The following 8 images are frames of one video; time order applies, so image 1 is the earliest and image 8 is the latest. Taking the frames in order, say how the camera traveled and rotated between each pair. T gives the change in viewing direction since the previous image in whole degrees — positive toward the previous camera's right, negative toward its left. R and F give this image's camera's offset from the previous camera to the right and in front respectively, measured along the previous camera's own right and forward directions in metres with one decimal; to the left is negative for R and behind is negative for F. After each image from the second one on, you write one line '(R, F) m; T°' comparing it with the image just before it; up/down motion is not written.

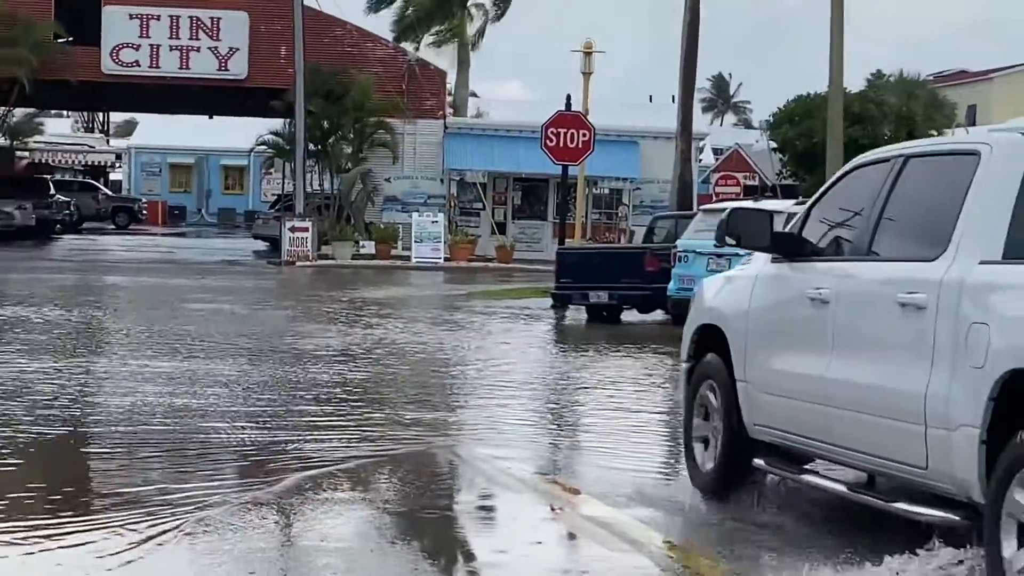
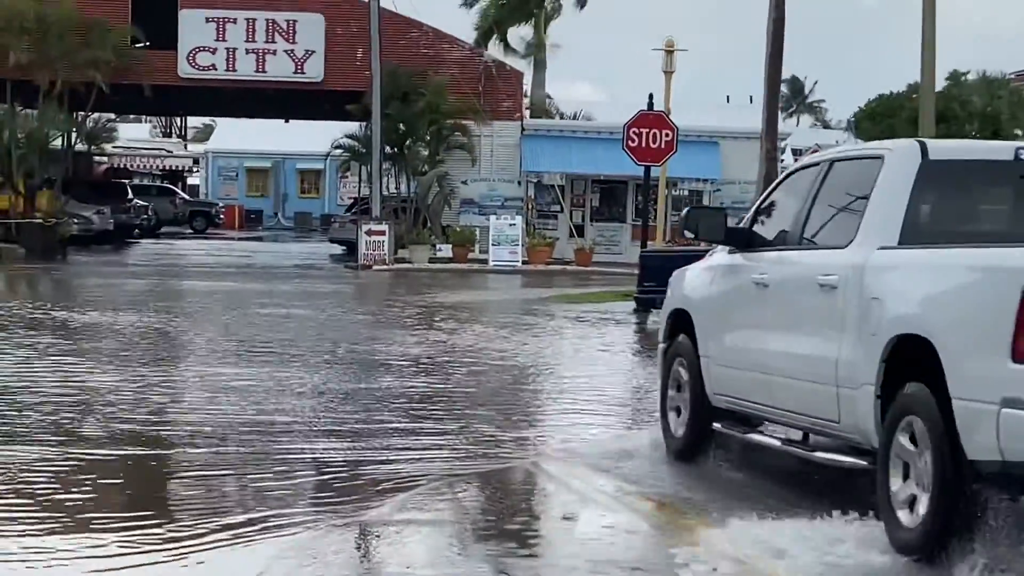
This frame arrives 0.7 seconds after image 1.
(-0.1, +0.4) m; -3°
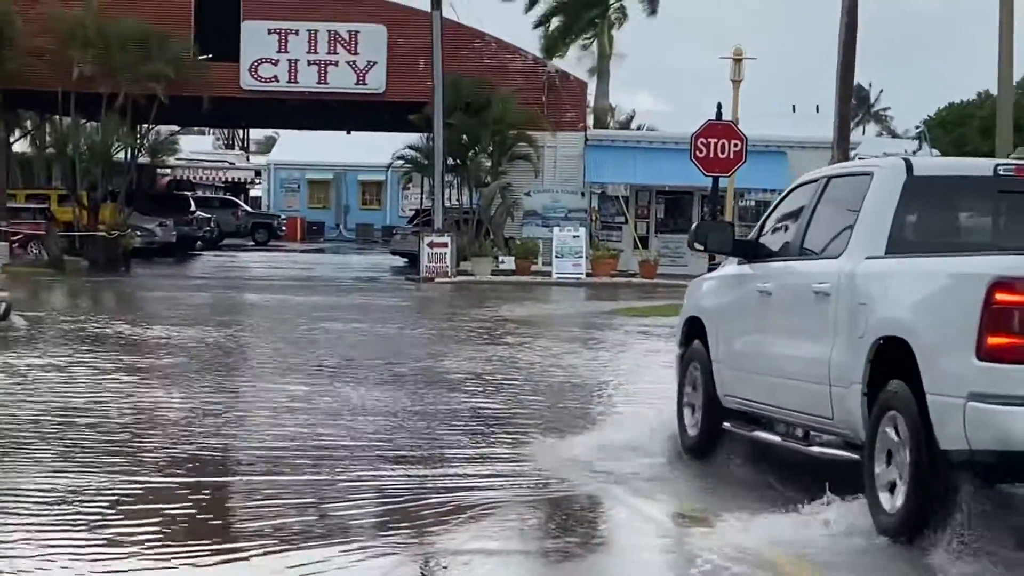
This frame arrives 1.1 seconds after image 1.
(-0.1, +0.4) m; -2°
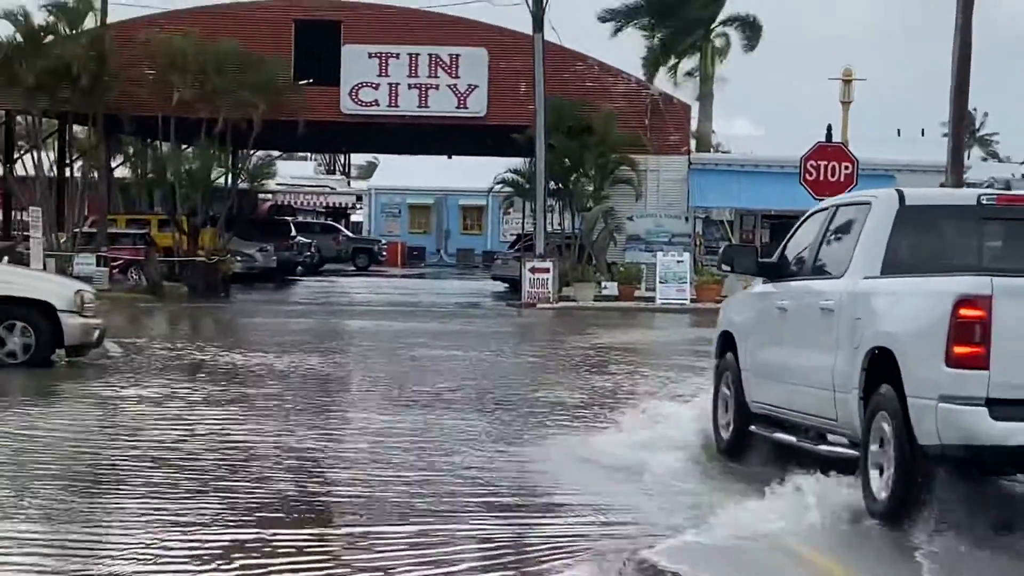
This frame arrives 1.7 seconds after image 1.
(0.0, +0.5) m; -3°
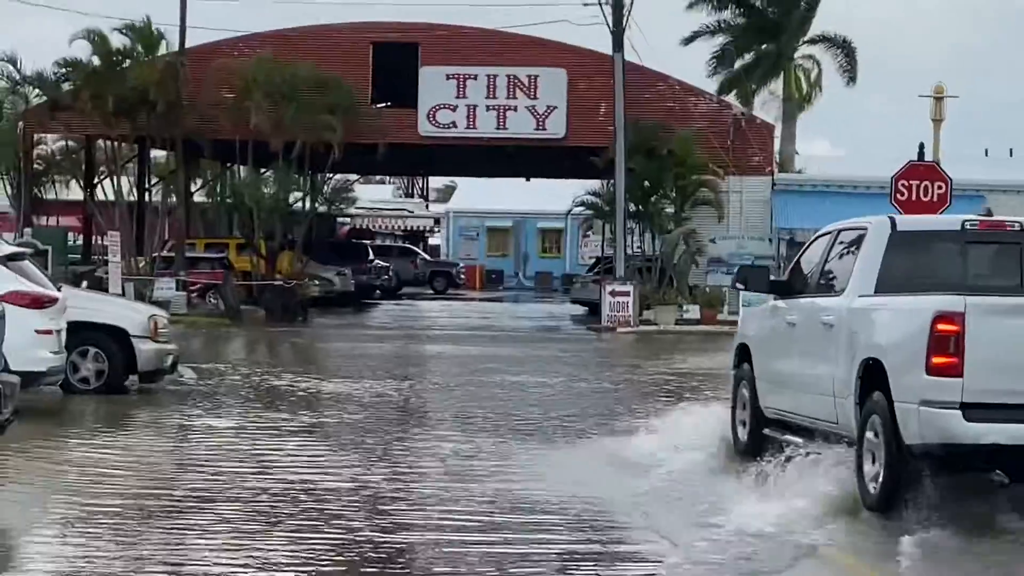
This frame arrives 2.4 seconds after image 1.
(0.0, +0.4) m; -3°
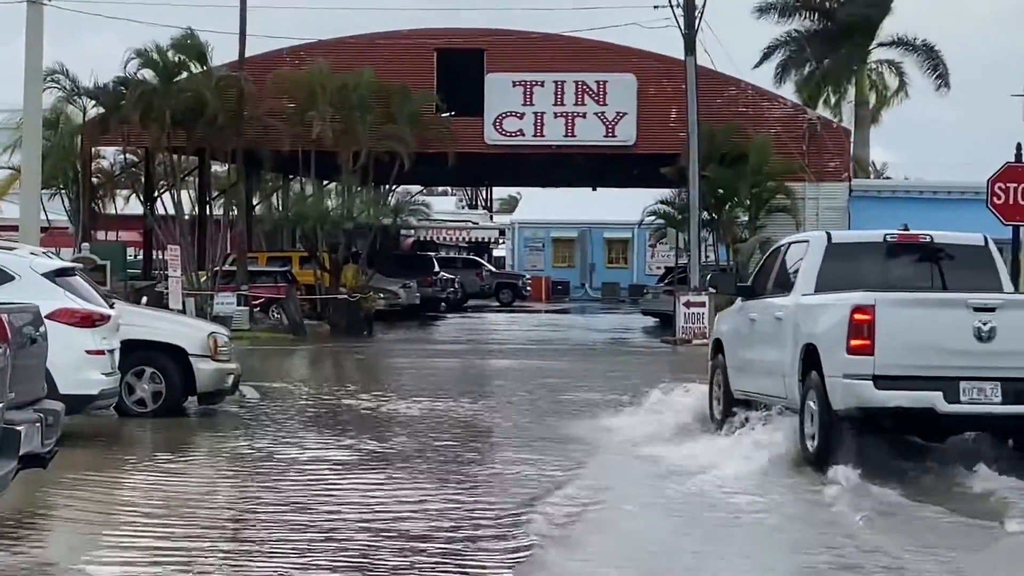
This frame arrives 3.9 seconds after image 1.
(-0.1, +0.9) m; -2°
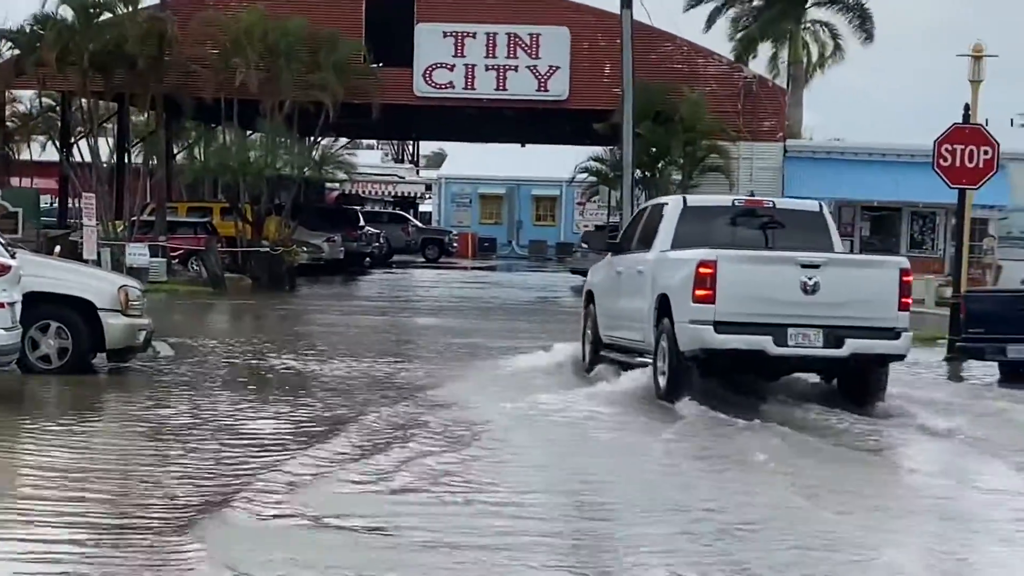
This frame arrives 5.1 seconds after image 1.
(-0.1, +0.7) m; +3°
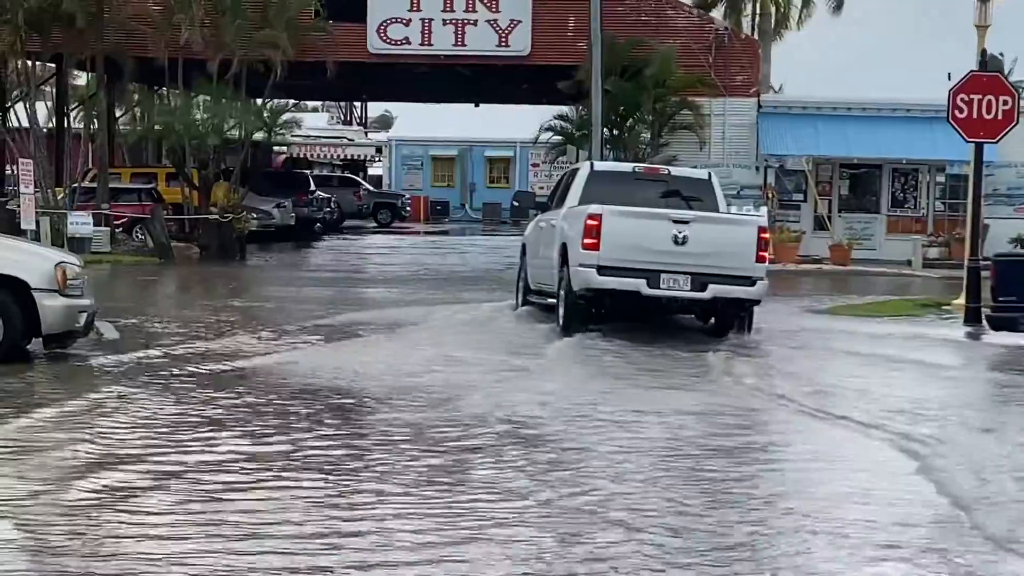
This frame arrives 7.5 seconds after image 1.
(-0.3, +1.5) m; +2°
